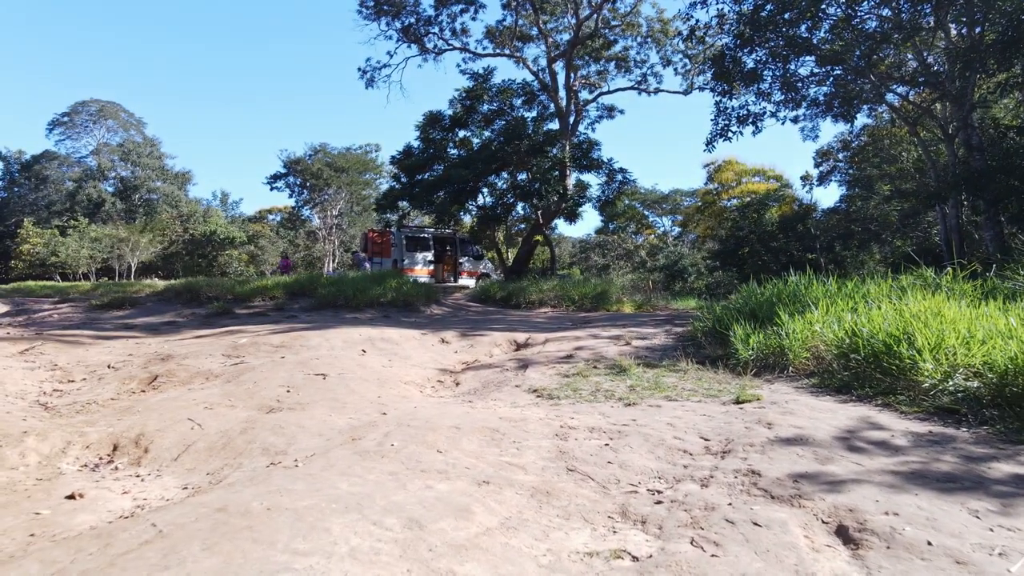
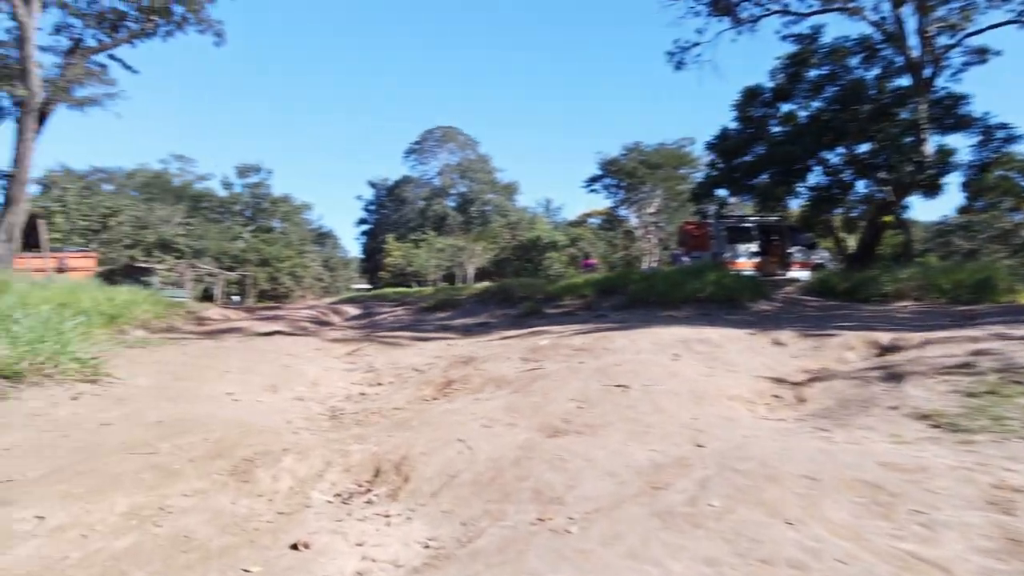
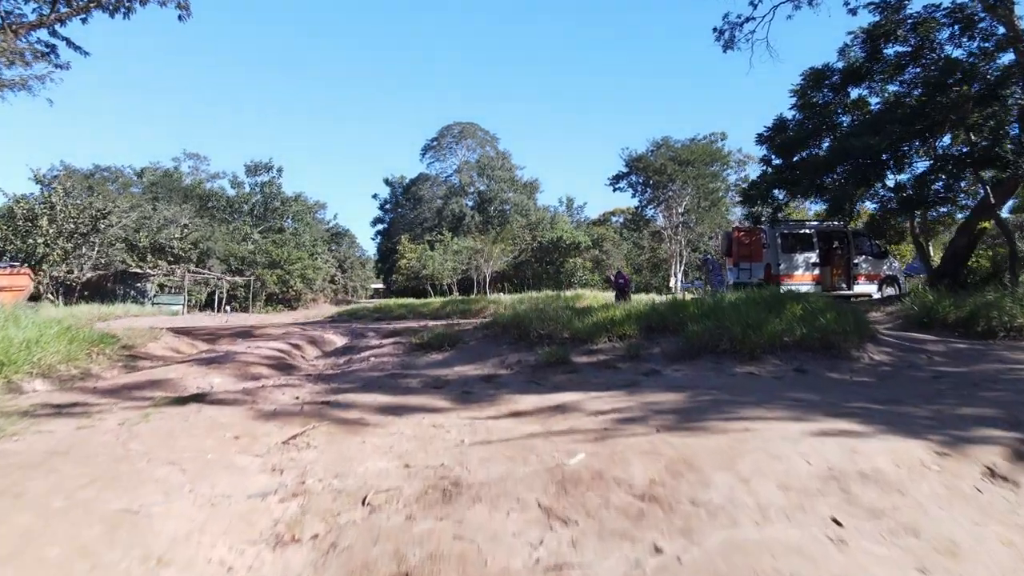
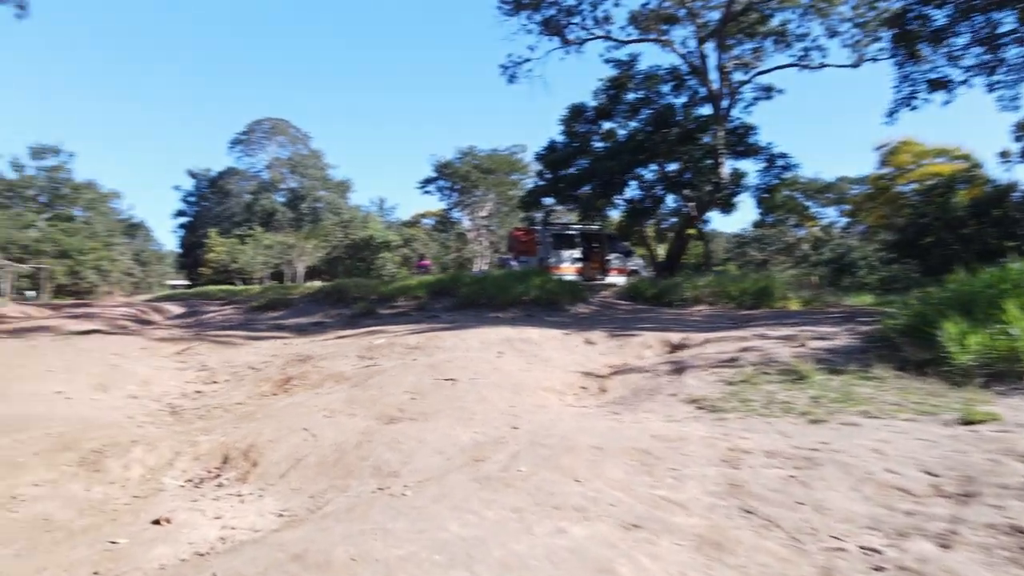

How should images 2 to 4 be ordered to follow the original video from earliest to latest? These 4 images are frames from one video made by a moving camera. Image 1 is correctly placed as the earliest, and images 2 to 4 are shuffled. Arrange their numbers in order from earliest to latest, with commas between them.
4, 2, 3
